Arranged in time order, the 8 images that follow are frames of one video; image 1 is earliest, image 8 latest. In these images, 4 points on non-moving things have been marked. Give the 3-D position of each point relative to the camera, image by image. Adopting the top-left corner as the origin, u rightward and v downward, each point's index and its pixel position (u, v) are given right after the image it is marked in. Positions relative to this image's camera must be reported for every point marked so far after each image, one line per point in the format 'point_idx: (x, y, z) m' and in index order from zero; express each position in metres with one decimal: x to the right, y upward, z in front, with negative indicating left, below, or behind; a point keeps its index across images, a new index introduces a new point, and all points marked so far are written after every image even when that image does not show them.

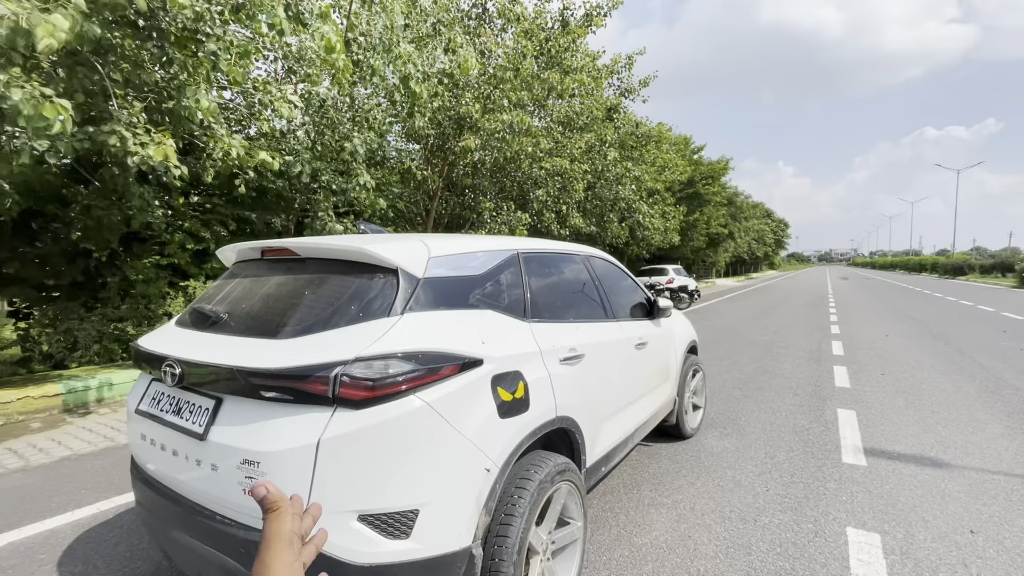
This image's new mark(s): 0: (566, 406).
0: (+0.2, -0.5, +2.1) m
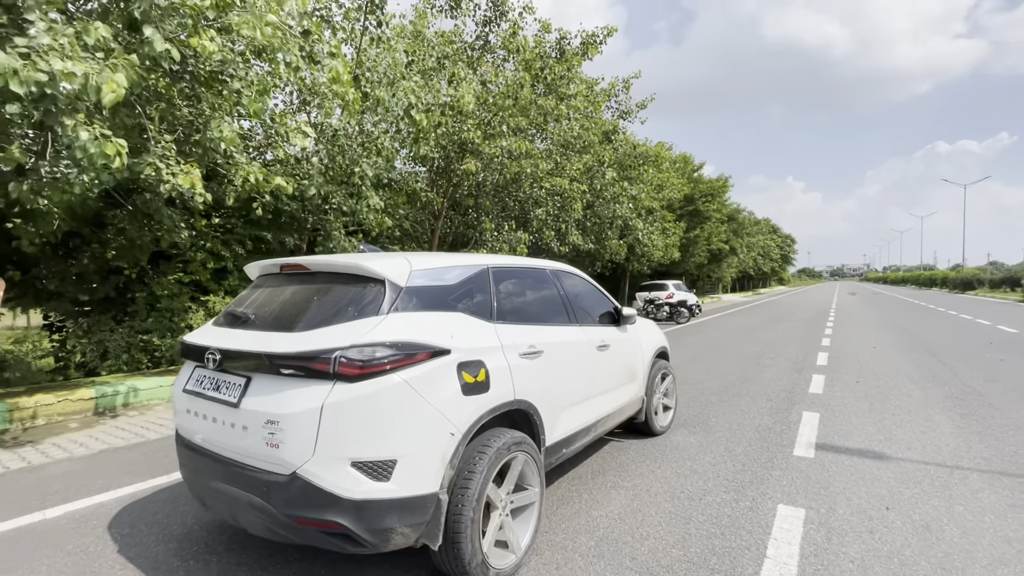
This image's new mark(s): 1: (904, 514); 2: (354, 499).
0: (+0.1, -0.6, +2.6) m
1: (+2.5, -1.4, +3.1) m
2: (-0.6, -0.8, +1.9) m
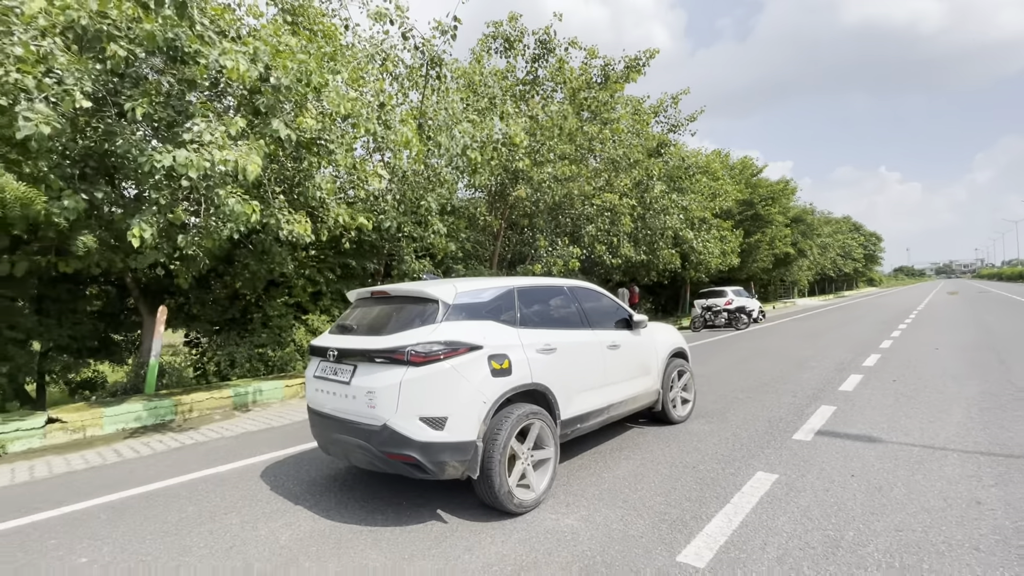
0: (+0.2, -0.7, +3.6) m
1: (+2.7, -1.5, +3.7) m
2: (-0.6, -1.0, +3.0) m
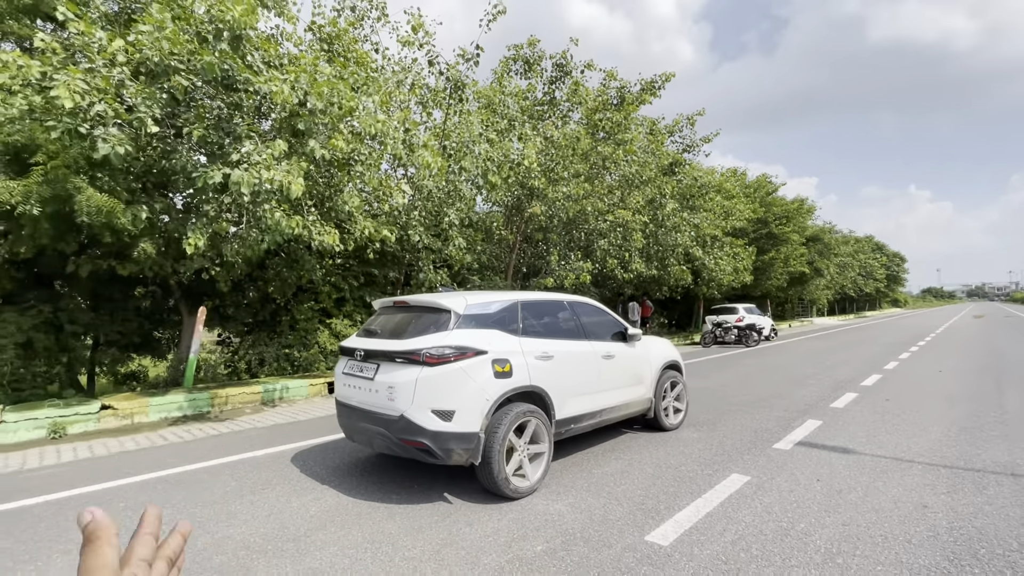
0: (+0.2, -0.8, +4.1) m
1: (+2.7, -1.7, +4.1) m
2: (-0.6, -1.1, +3.6) m
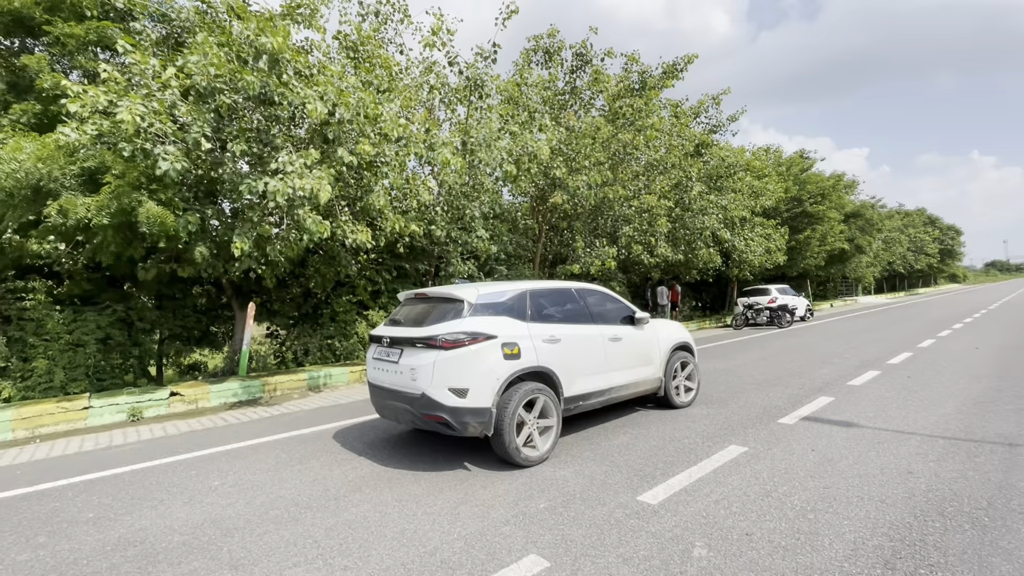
0: (+0.3, -0.7, +4.5) m
1: (+2.8, -1.5, +4.4) m
2: (-0.5, -1.0, +4.1) m
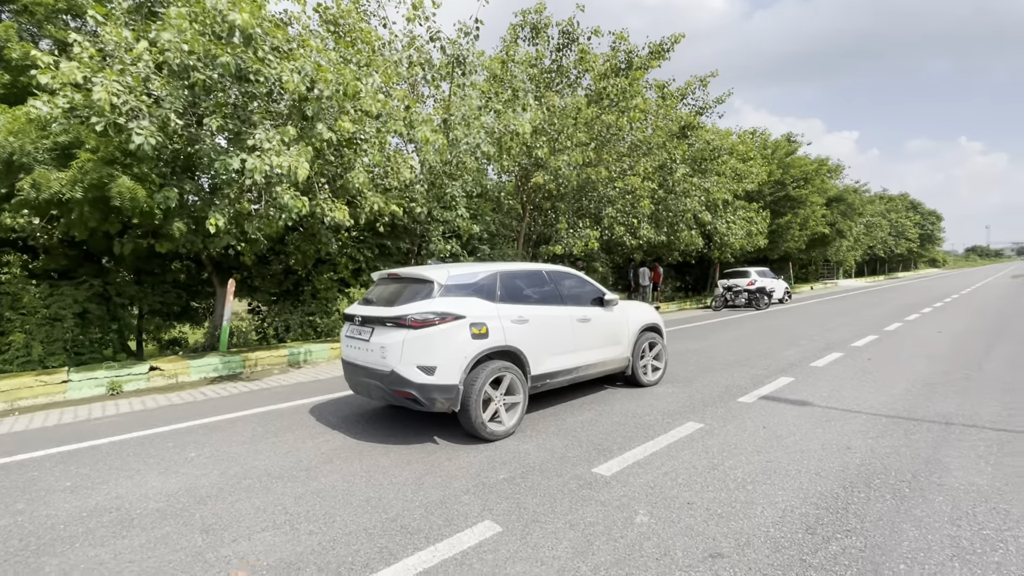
0: (0.0, -0.5, +4.7) m
1: (+2.5, -1.4, +4.6) m
2: (-0.8, -0.8, +4.2) m
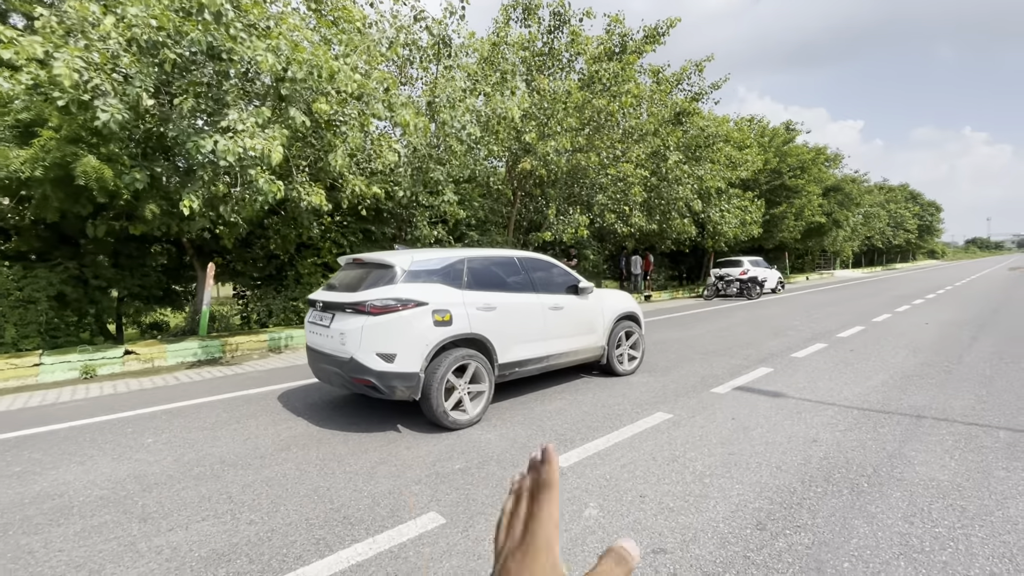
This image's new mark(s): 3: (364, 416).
0: (-0.3, -0.4, +4.6) m
1: (+2.2, -1.3, +4.6) m
2: (-1.2, -0.7, +4.1) m
3: (-1.5, -1.3, +4.8) m
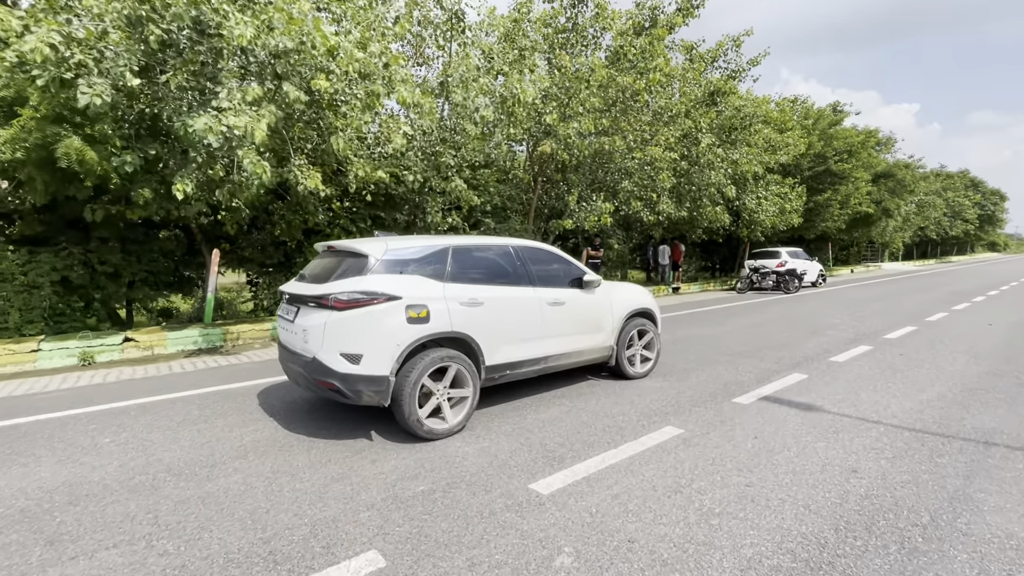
0: (-0.4, -0.3, +4.1) m
1: (+2.0, -1.2, +3.9) m
2: (-1.3, -0.6, +3.7) m
3: (-1.6, -1.2, +4.4) m
